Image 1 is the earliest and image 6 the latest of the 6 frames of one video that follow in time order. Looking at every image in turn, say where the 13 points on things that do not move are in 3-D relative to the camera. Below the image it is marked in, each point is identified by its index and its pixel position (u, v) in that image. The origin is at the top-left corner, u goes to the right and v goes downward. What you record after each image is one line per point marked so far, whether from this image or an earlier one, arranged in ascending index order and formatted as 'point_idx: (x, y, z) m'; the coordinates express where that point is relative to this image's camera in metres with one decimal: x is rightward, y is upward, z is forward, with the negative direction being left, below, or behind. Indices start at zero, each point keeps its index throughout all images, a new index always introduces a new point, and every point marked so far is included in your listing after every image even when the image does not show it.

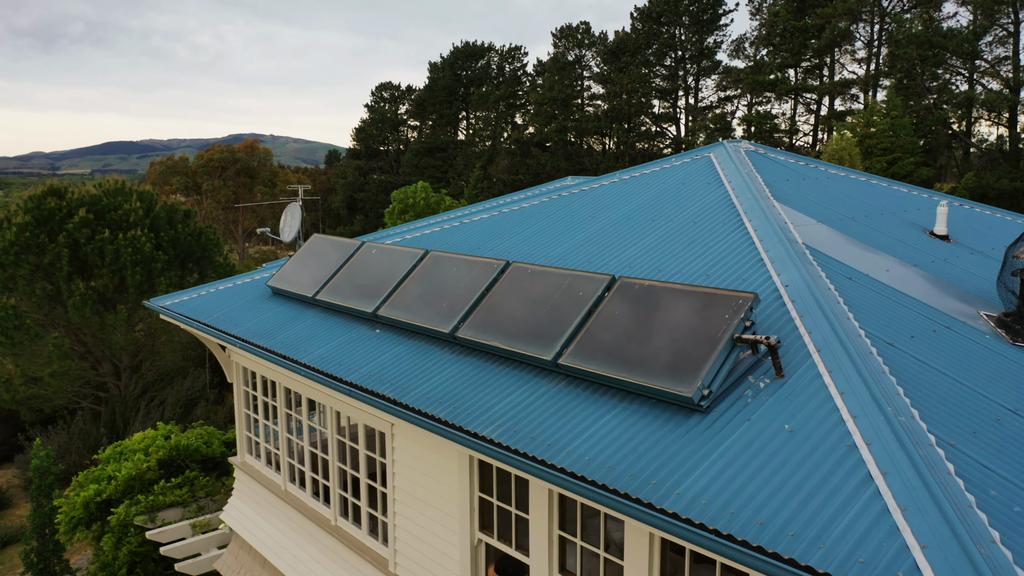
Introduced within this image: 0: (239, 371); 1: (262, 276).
0: (-4.3, -1.3, +12.9) m
1: (-3.9, +0.2, +12.8) m
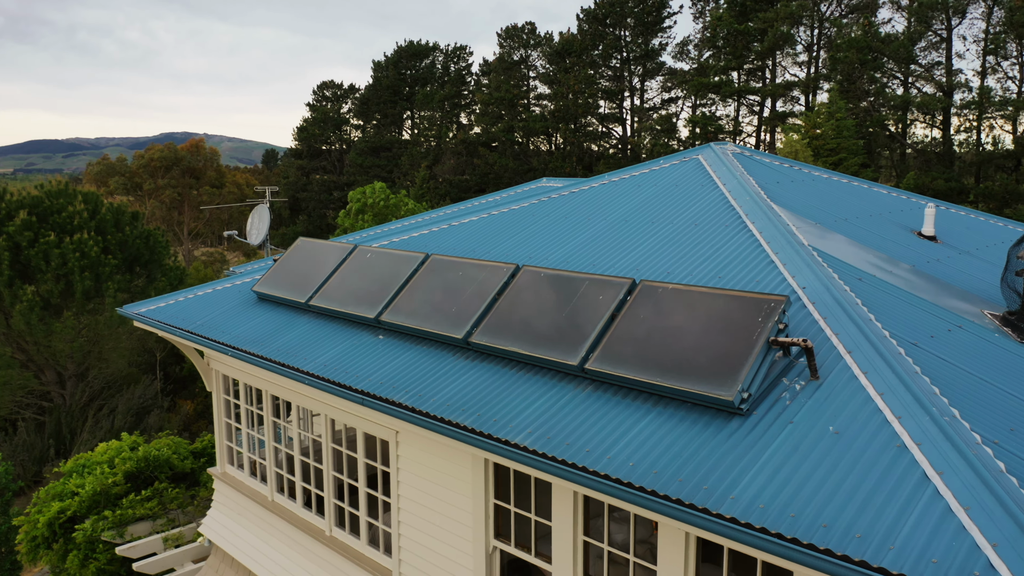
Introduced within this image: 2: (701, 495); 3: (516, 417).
0: (-4.4, -1.4, +12.5) m
1: (-4.1, +0.1, +12.4) m
2: (+1.2, -1.4, +5.4) m
3: (0.0, -1.1, +6.9) m
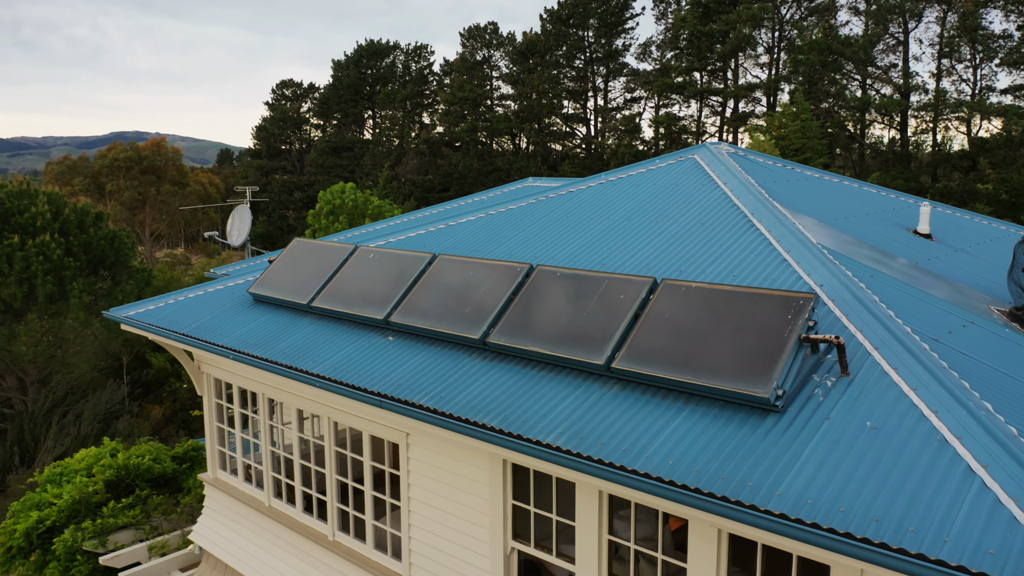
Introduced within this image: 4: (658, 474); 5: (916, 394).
0: (-4.5, -1.4, +12.3) m
1: (-4.1, +0.1, +12.2) m
2: (+1.6, -1.4, +5.5) m
3: (+0.3, -1.1, +6.9) m
4: (+1.0, -1.3, +5.8) m
5: (+2.9, -0.8, +5.9) m
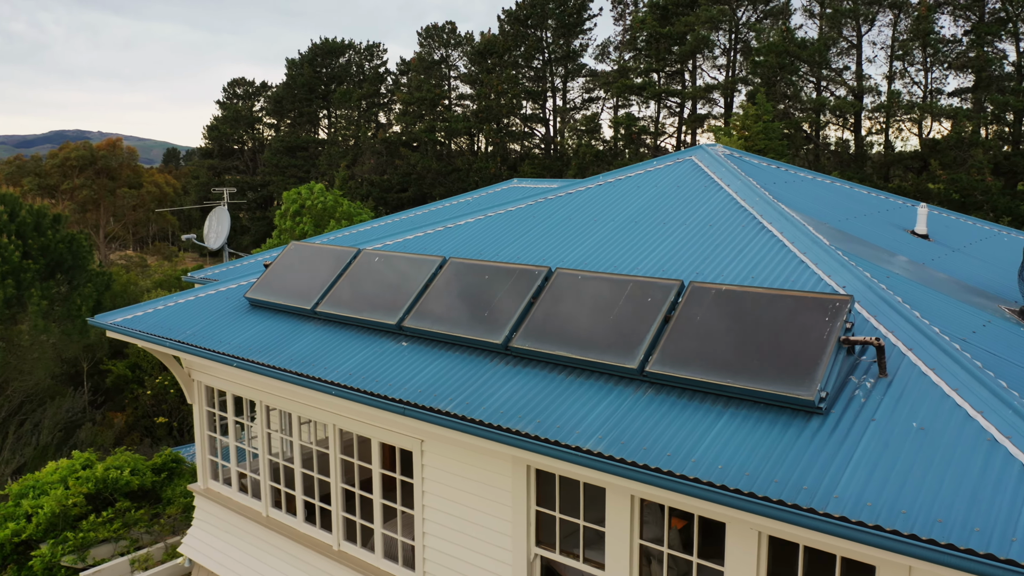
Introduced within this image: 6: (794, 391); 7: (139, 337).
0: (-4.5, -1.5, +11.9) m
1: (-4.1, 0.0, +11.9) m
2: (+1.9, -1.4, +5.5) m
3: (+0.6, -1.1, +6.8) m
4: (+1.4, -1.3, +5.8) m
5: (+3.2, -0.8, +5.9) m
6: (+2.1, -0.8, +6.1) m
7: (-4.9, -0.6, +10.9) m
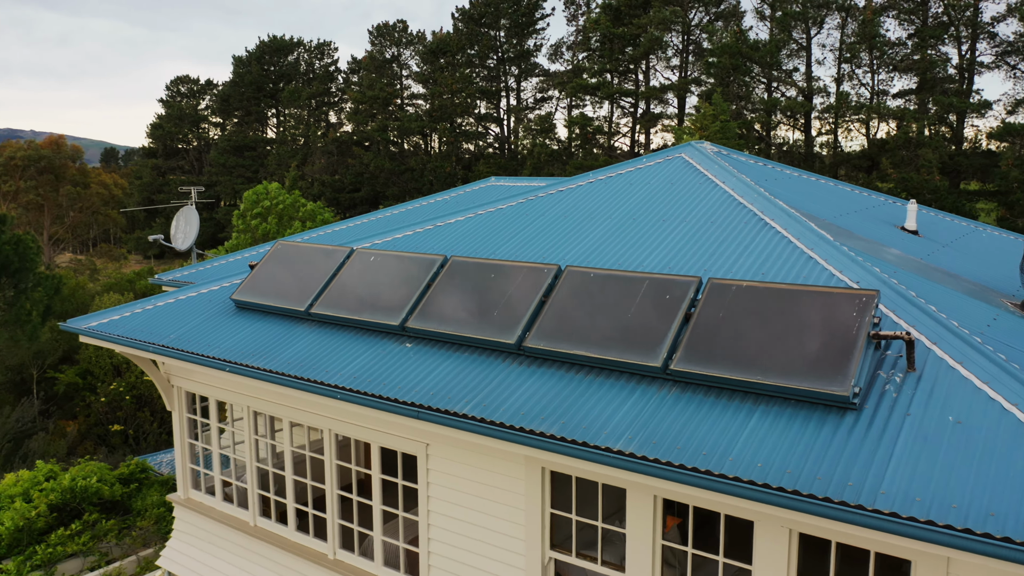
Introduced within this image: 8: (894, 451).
0: (-4.6, -1.5, +11.5) m
1: (-4.2, 0.0, +11.4) m
2: (+2.2, -1.3, +5.4) m
3: (+0.8, -1.1, +6.7) m
4: (+1.6, -1.3, +5.7) m
5: (+3.5, -0.7, +6.0) m
6: (+2.3, -0.7, +6.1) m
7: (-5.0, -0.7, +10.4) m
8: (+2.6, -1.1, +5.7) m
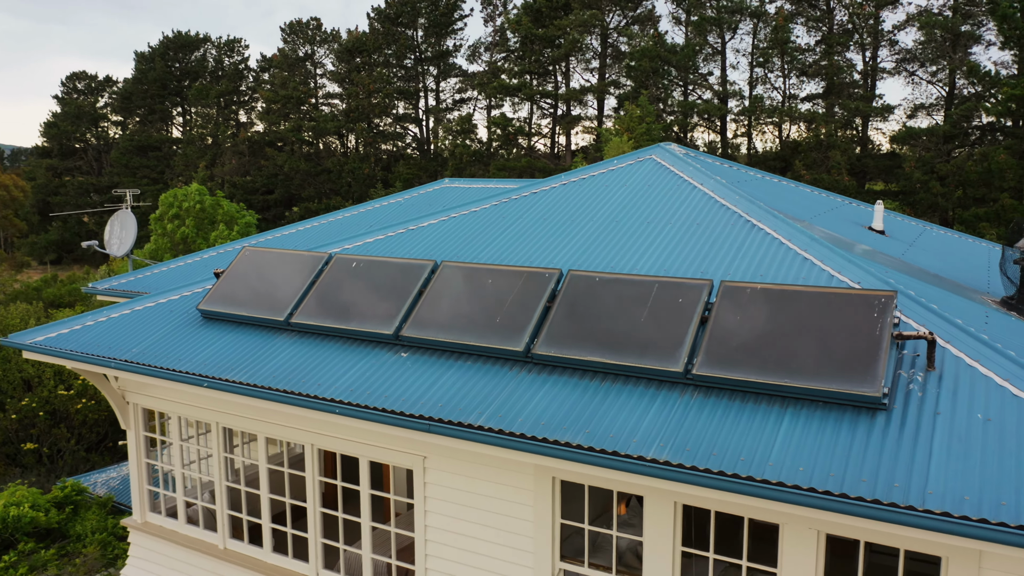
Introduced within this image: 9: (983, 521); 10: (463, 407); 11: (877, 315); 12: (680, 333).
0: (-4.9, -1.6, +10.7) m
1: (-4.5, -0.1, +10.7) m
2: (+2.5, -1.4, +5.4) m
3: (+1.0, -1.1, +6.5) m
4: (+1.9, -1.3, +5.7) m
5: (+3.7, -0.7, +6.1) m
6: (+2.6, -0.7, +6.1) m
7: (-5.1, -0.8, +9.6) m
8: (+2.9, -1.1, +5.7) m
9: (+2.9, -1.4, +5.1) m
10: (-0.4, -1.1, +7.3) m
11: (+2.9, -0.2, +6.7) m
12: (+1.4, -0.4, +7.2) m
